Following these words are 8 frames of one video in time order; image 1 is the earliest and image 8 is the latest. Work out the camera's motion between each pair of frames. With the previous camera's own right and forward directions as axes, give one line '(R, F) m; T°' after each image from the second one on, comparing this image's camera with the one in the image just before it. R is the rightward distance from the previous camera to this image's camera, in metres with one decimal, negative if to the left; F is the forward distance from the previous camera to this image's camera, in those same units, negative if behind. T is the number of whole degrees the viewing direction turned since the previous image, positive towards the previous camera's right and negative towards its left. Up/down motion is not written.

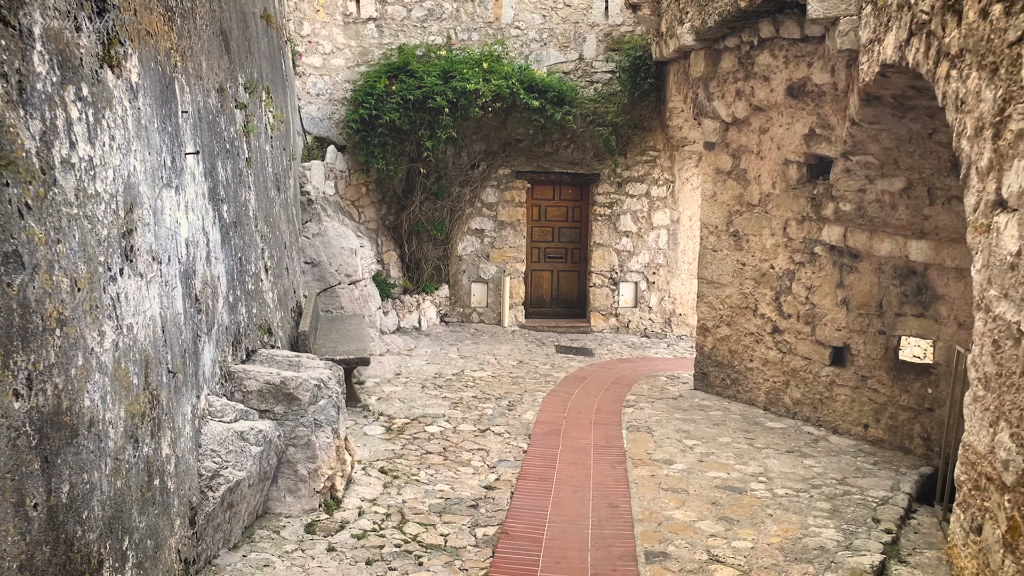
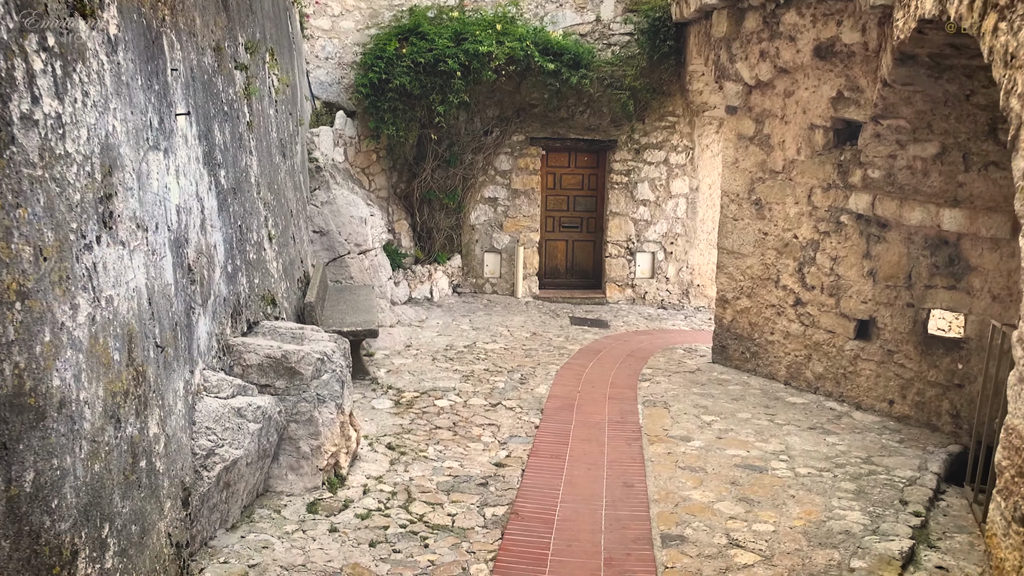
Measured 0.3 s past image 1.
(0.0, +0.2) m; -1°
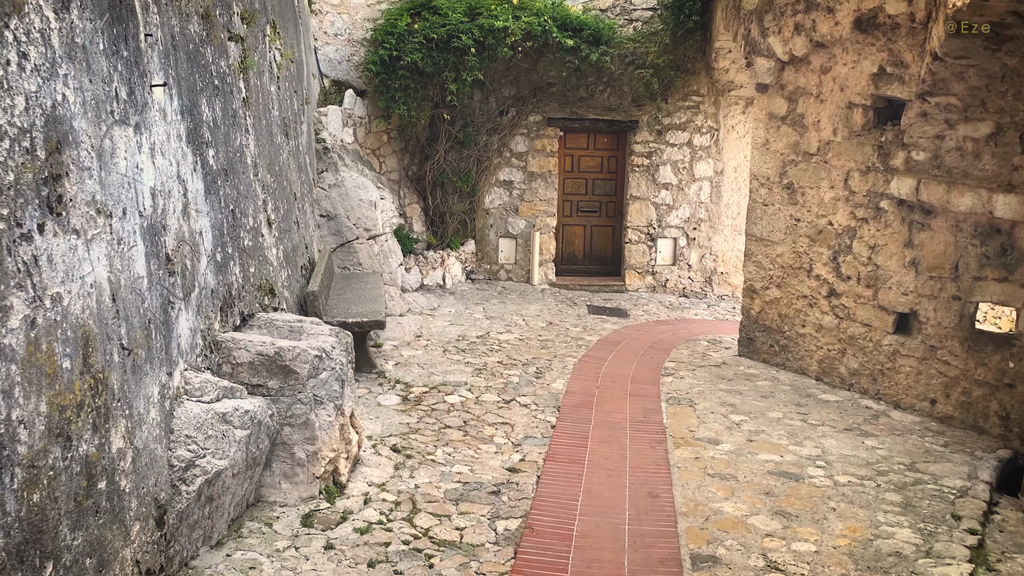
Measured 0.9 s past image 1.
(0.0, +0.3) m; -1°
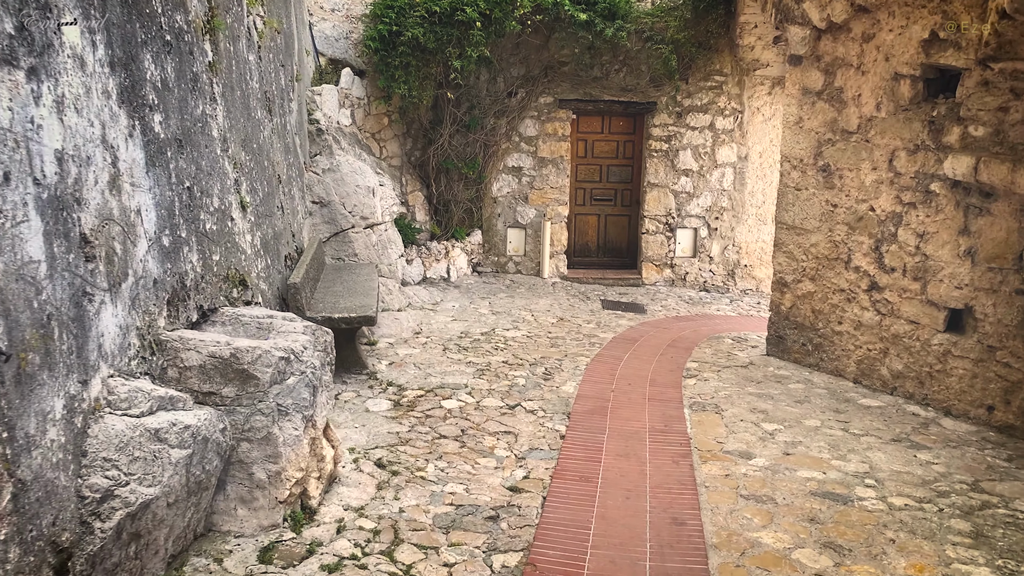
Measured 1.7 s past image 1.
(0.0, +0.4) m; -1°
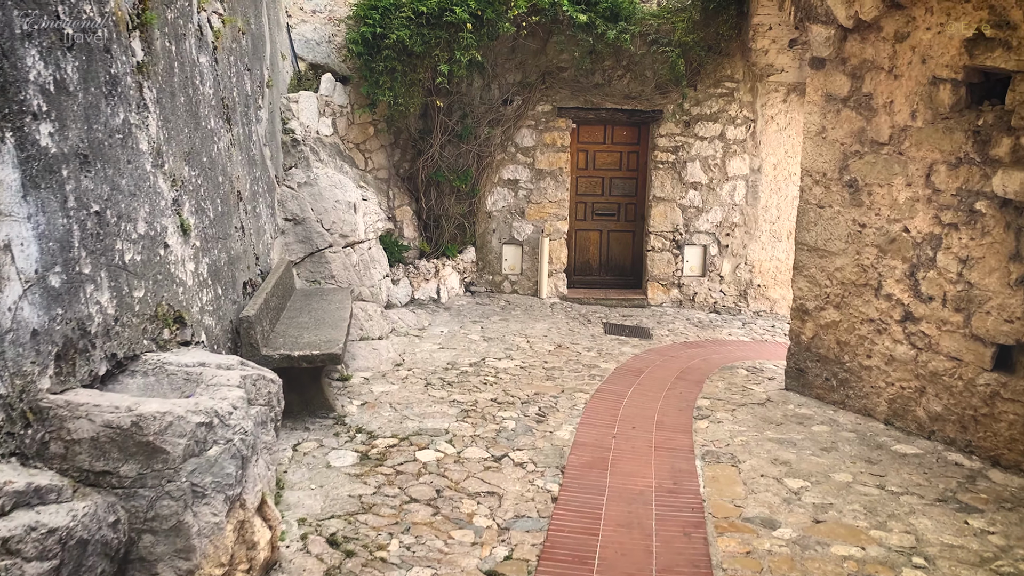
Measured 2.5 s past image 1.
(+0.1, +0.5) m; 0°
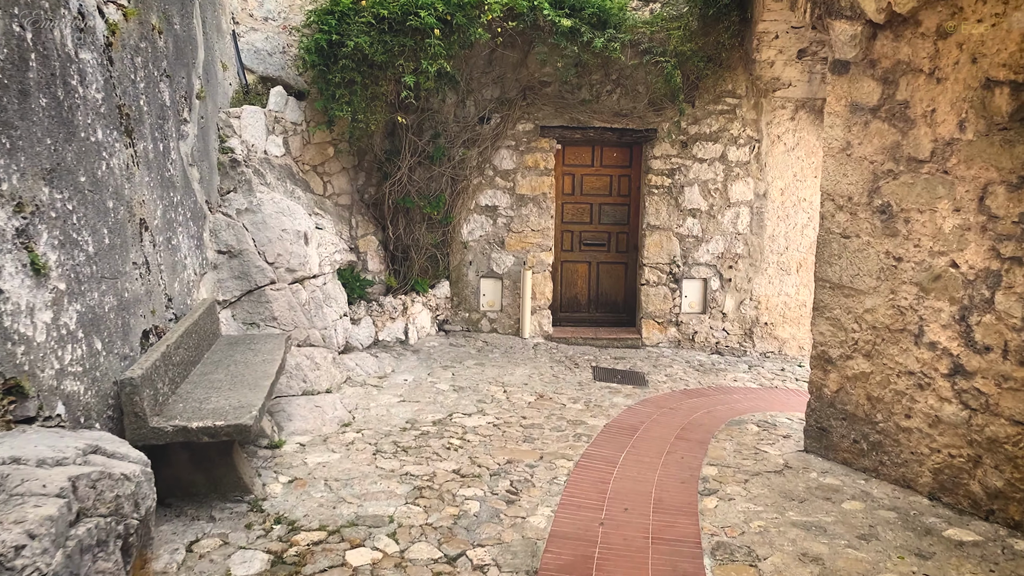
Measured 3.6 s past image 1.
(+0.1, +0.7) m; 0°
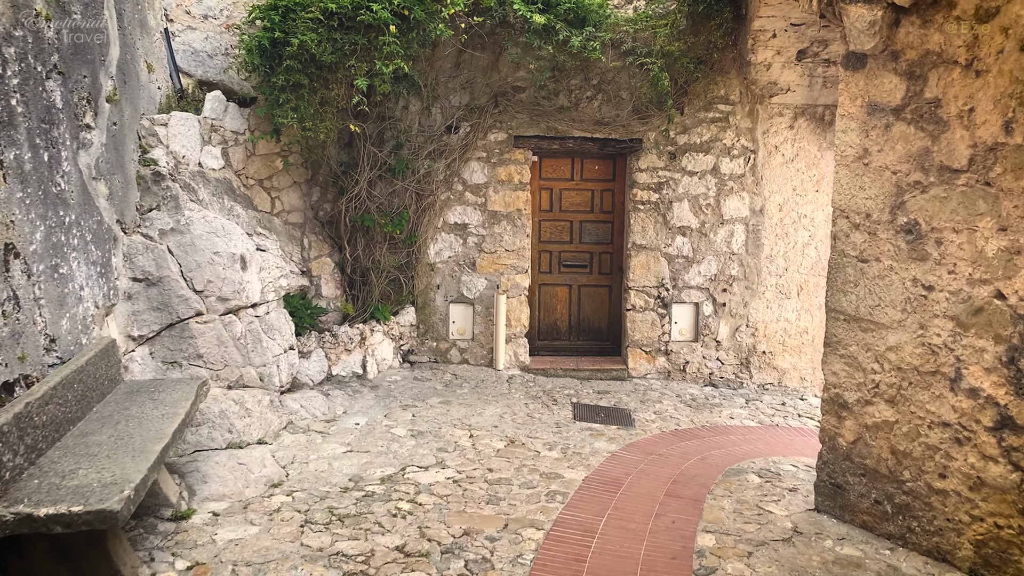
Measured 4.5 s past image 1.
(+0.1, +0.6) m; +1°
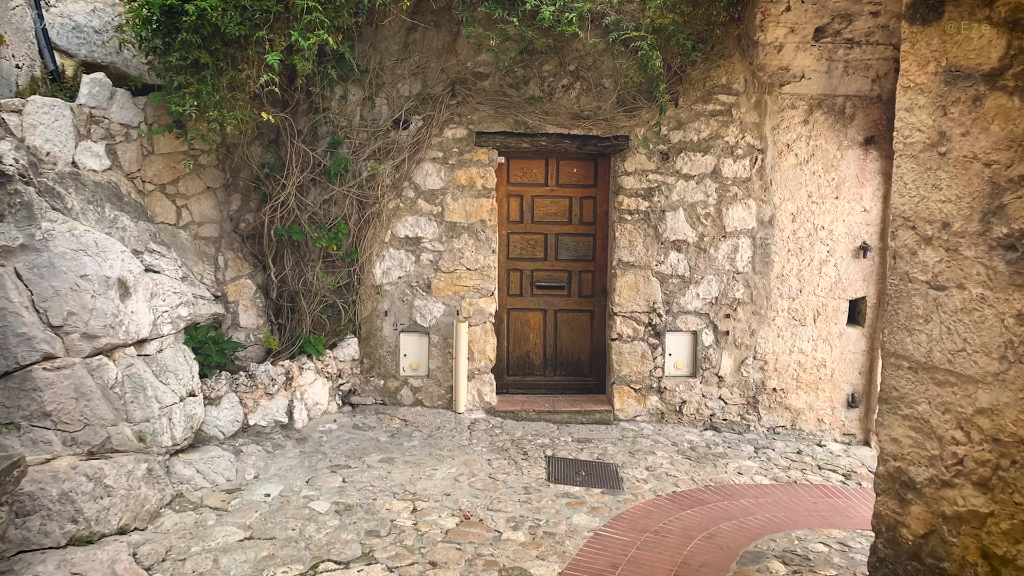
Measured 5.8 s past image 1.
(+0.1, +0.9) m; +1°
